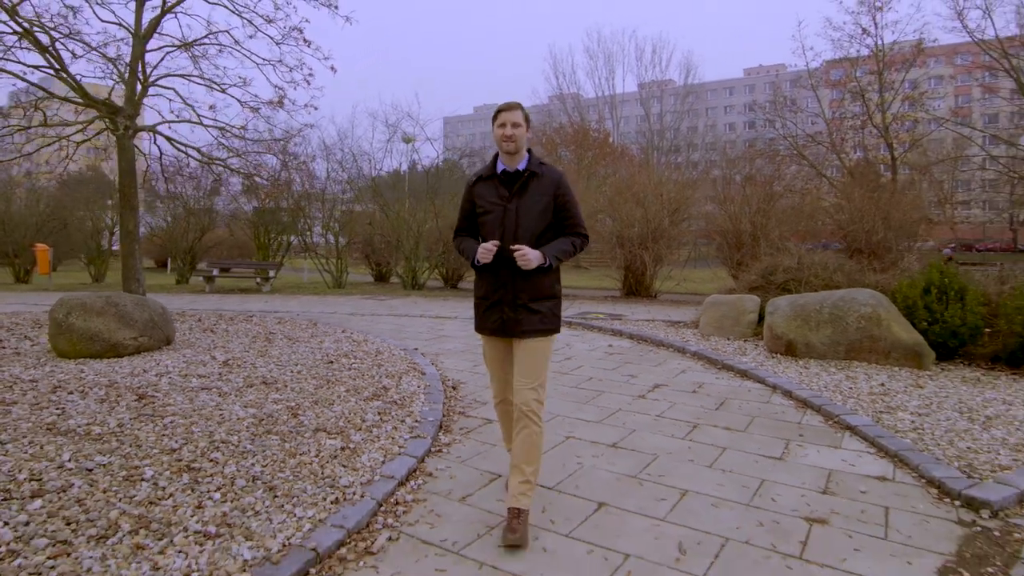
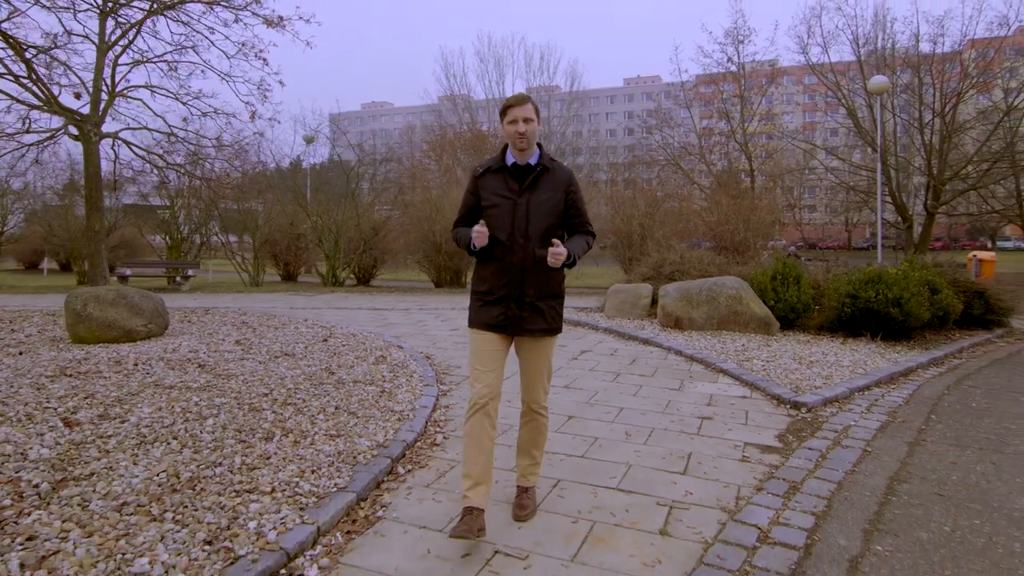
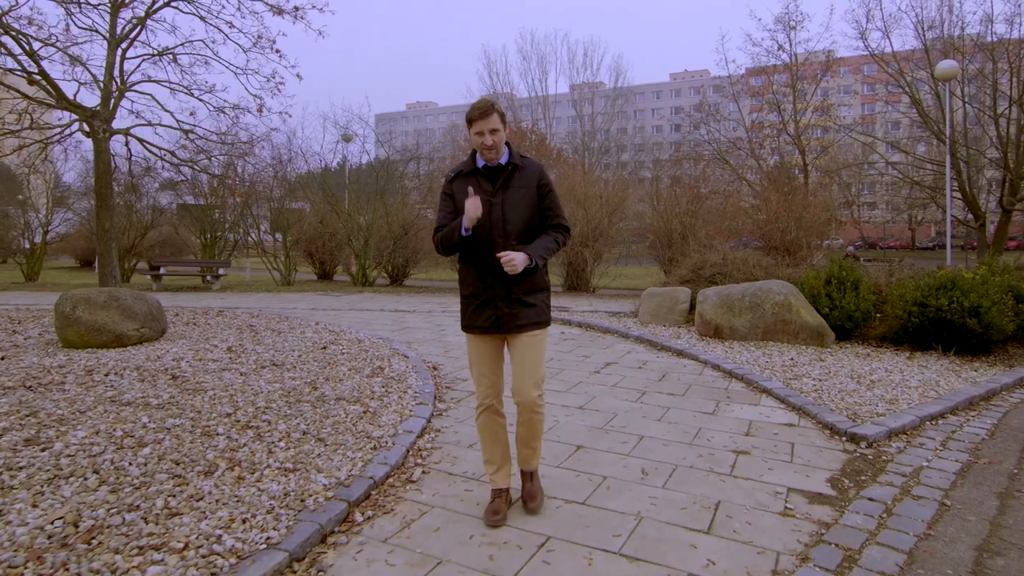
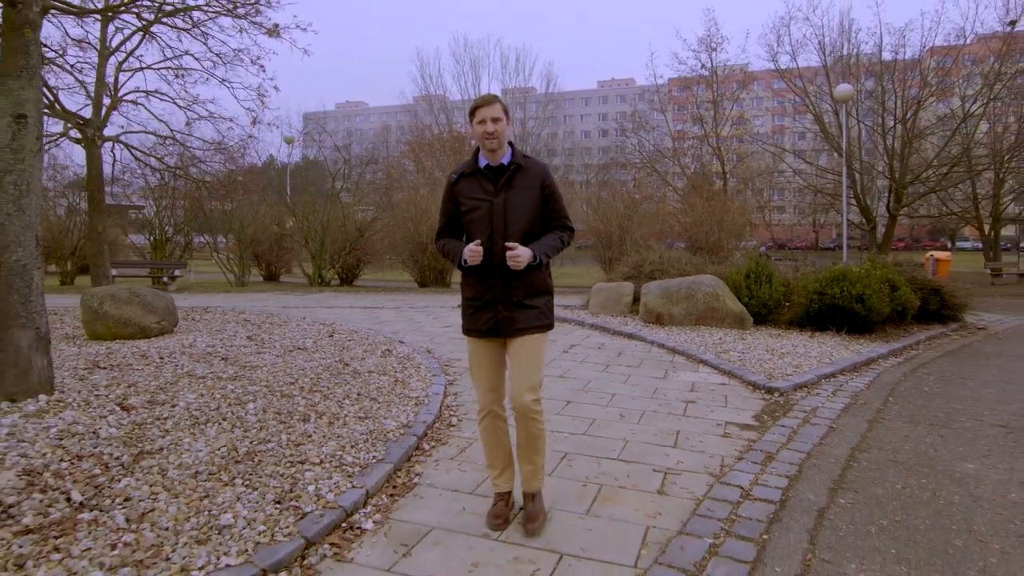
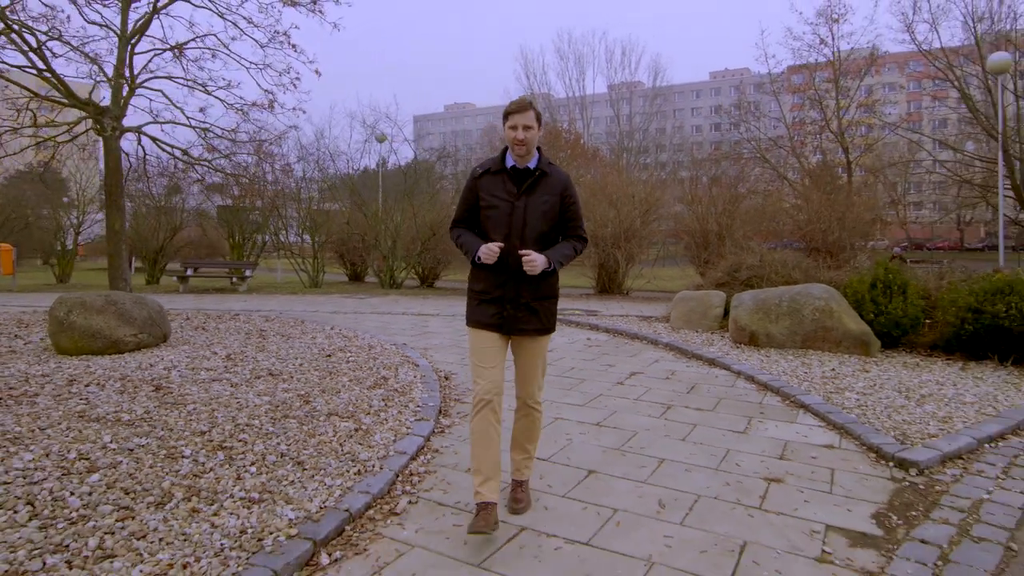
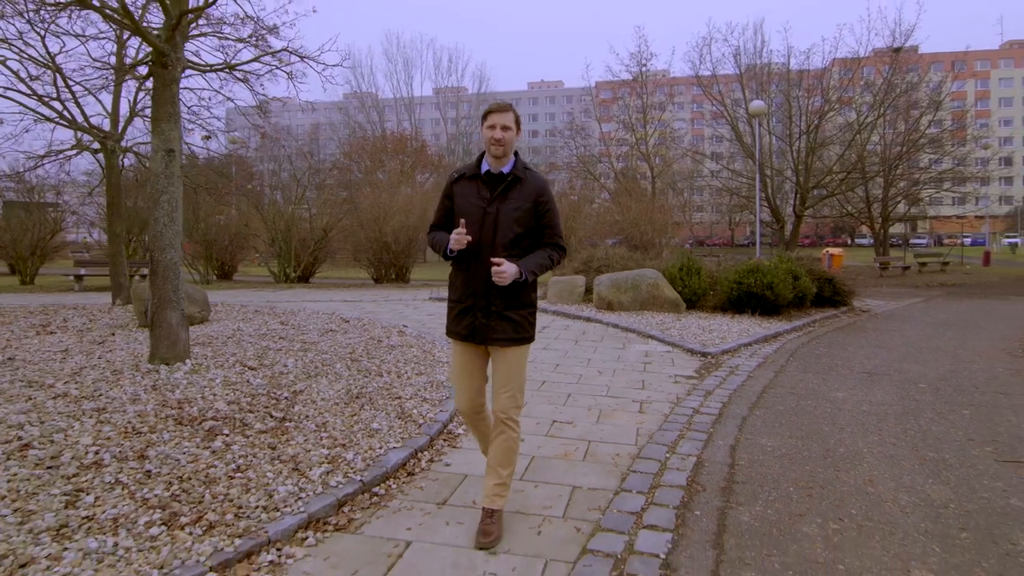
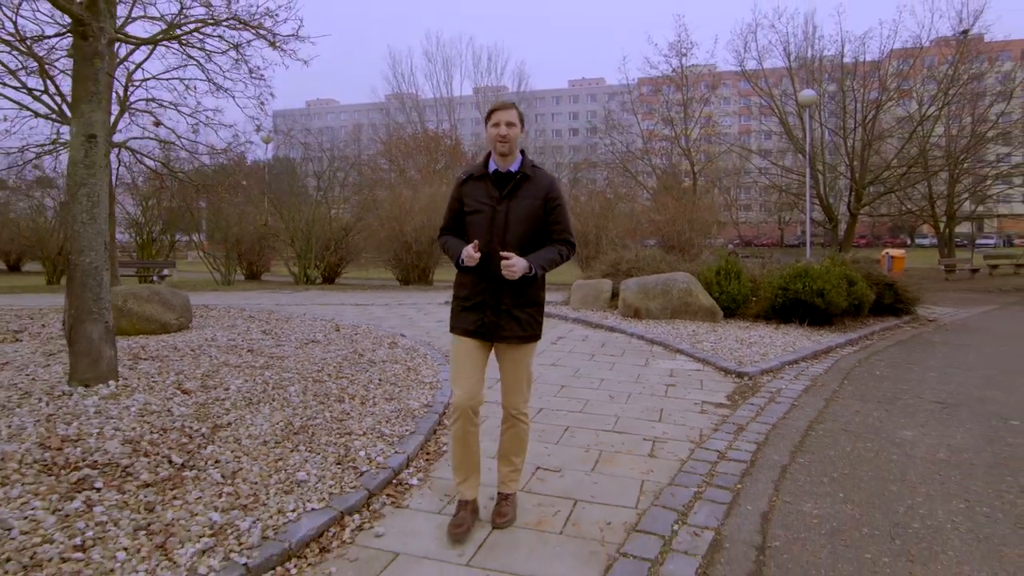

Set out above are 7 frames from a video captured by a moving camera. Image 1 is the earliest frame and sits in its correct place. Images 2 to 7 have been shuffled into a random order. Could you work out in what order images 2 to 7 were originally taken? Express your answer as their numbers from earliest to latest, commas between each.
5, 3, 2, 4, 7, 6
